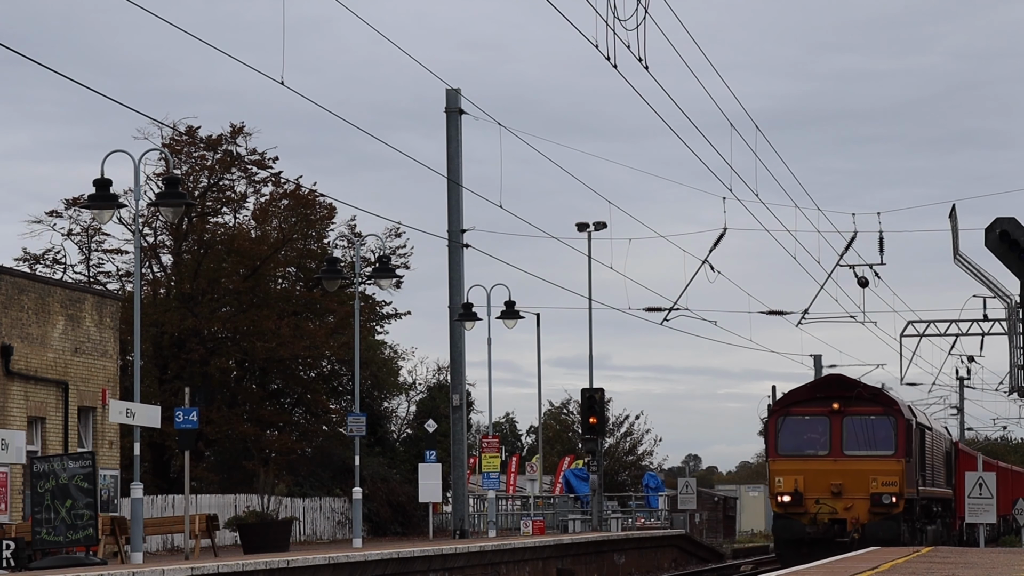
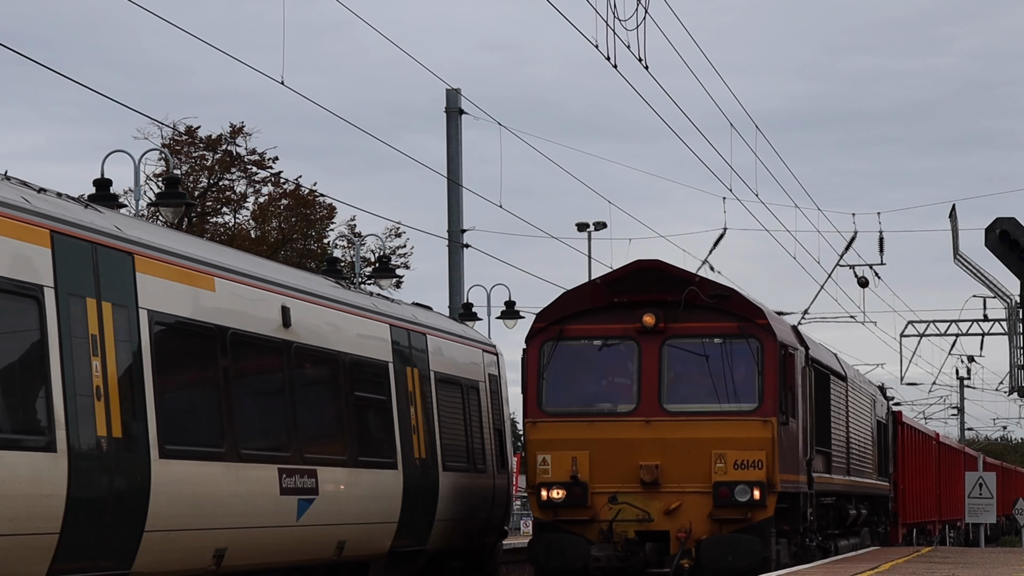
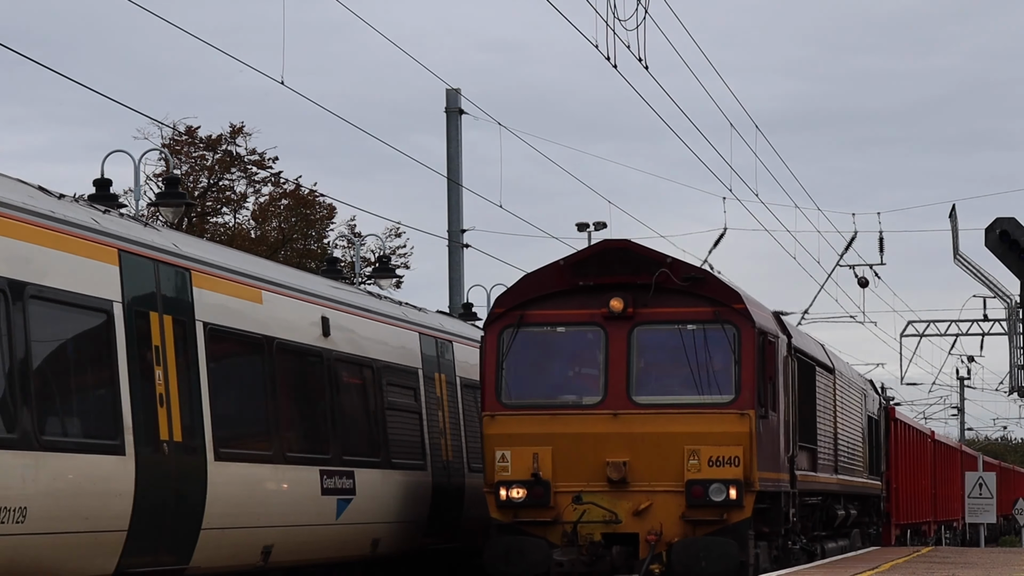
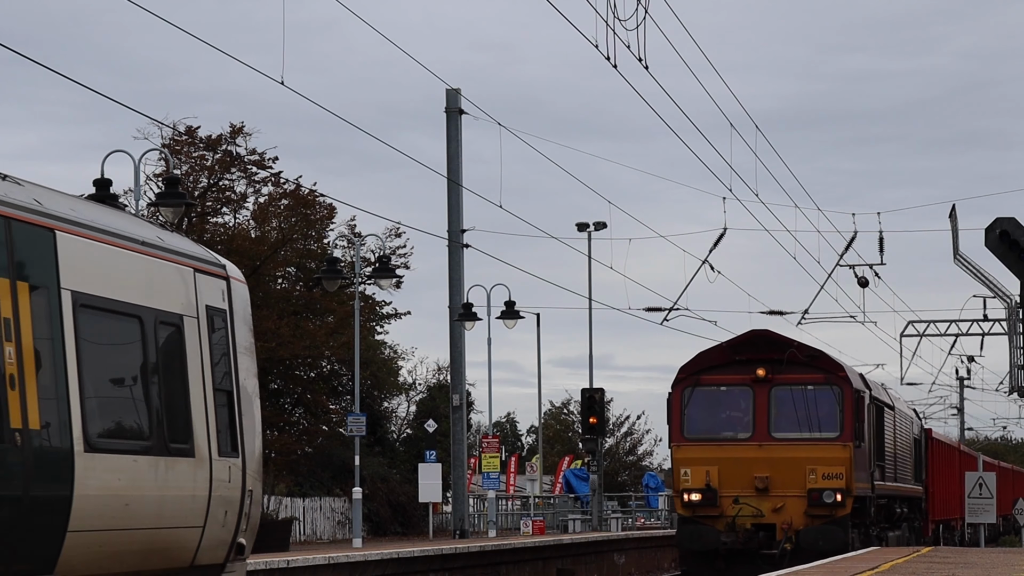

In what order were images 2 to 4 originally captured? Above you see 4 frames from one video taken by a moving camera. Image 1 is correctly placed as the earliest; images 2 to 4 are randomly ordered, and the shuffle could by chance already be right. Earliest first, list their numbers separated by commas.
4, 2, 3
